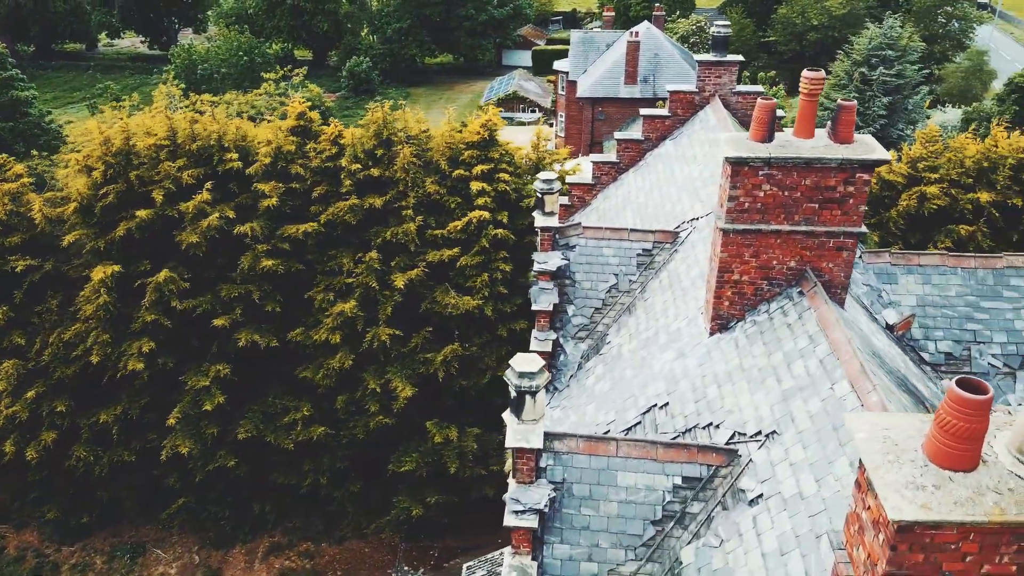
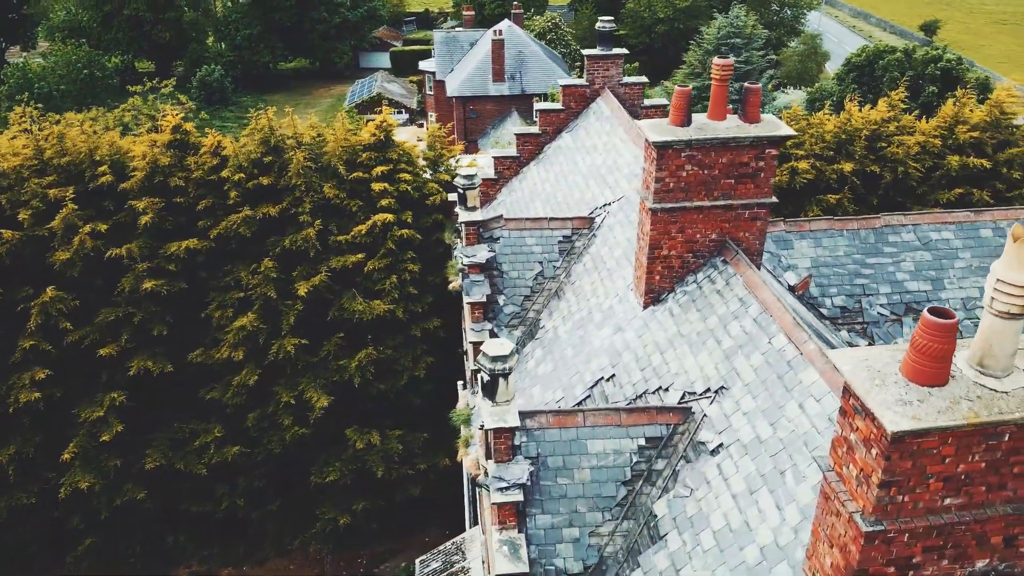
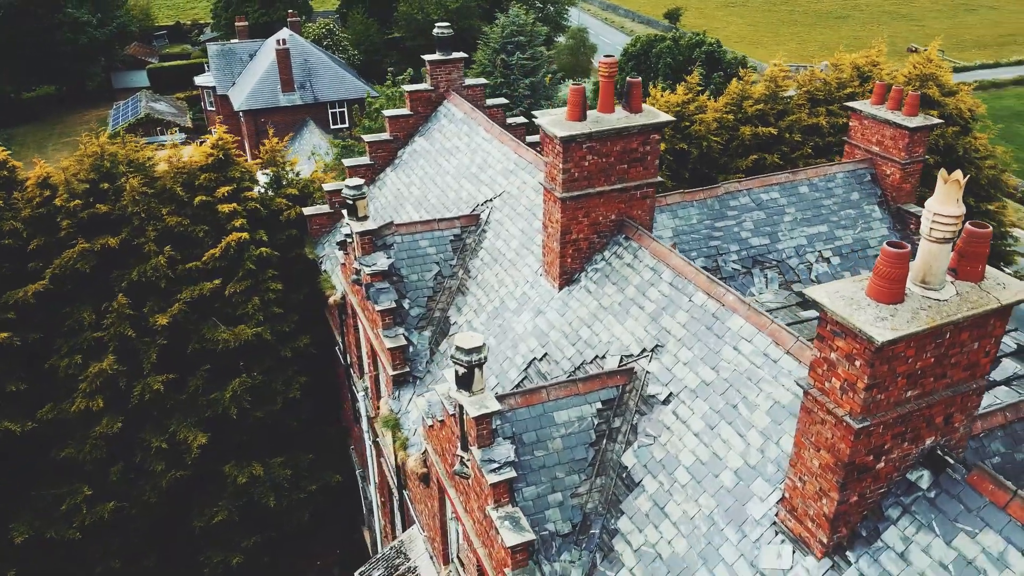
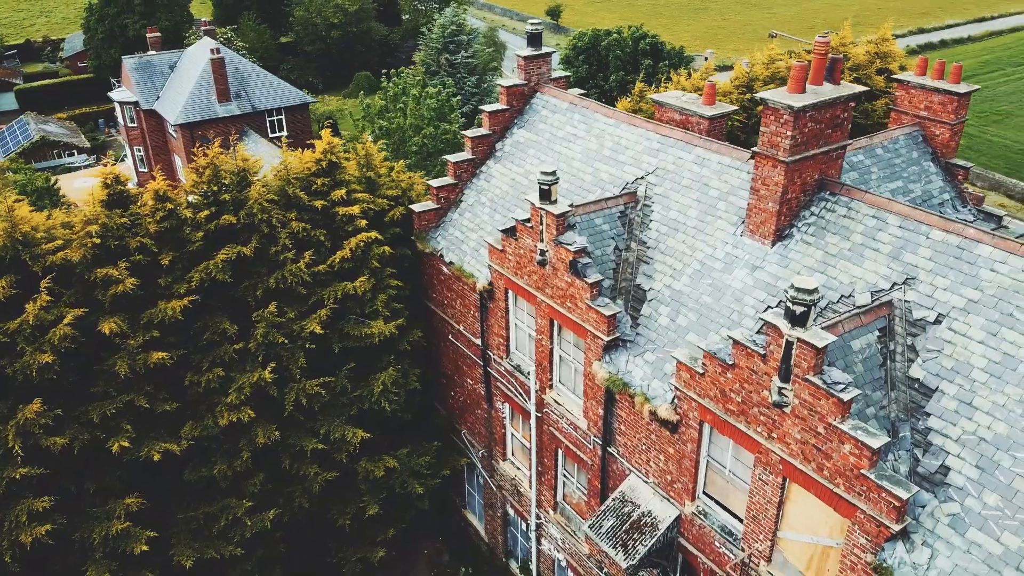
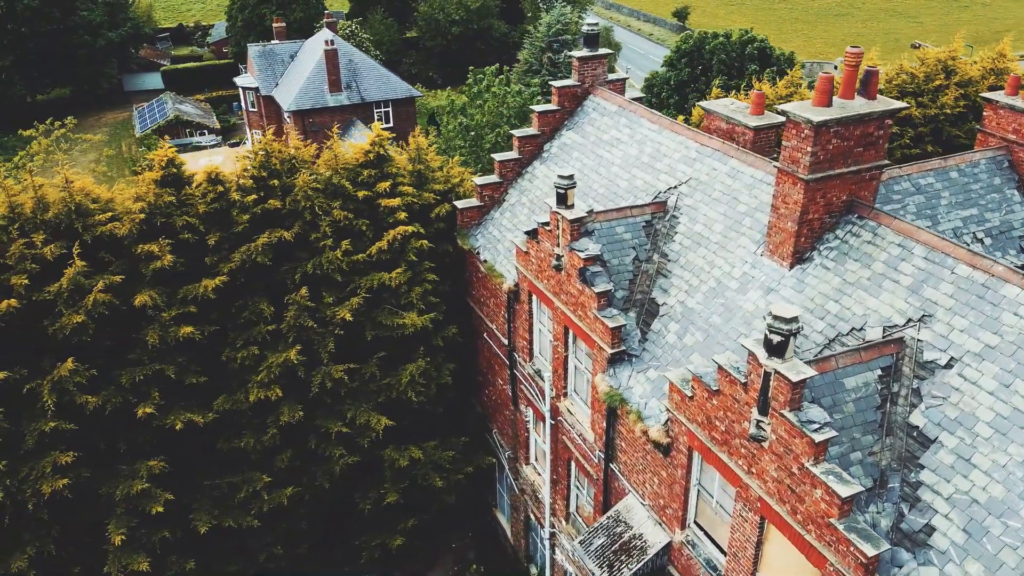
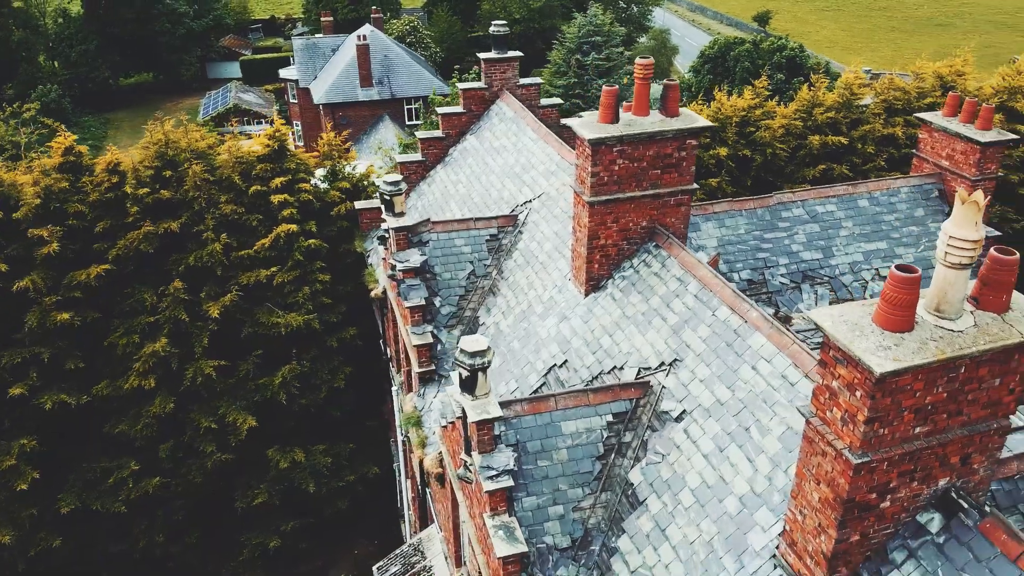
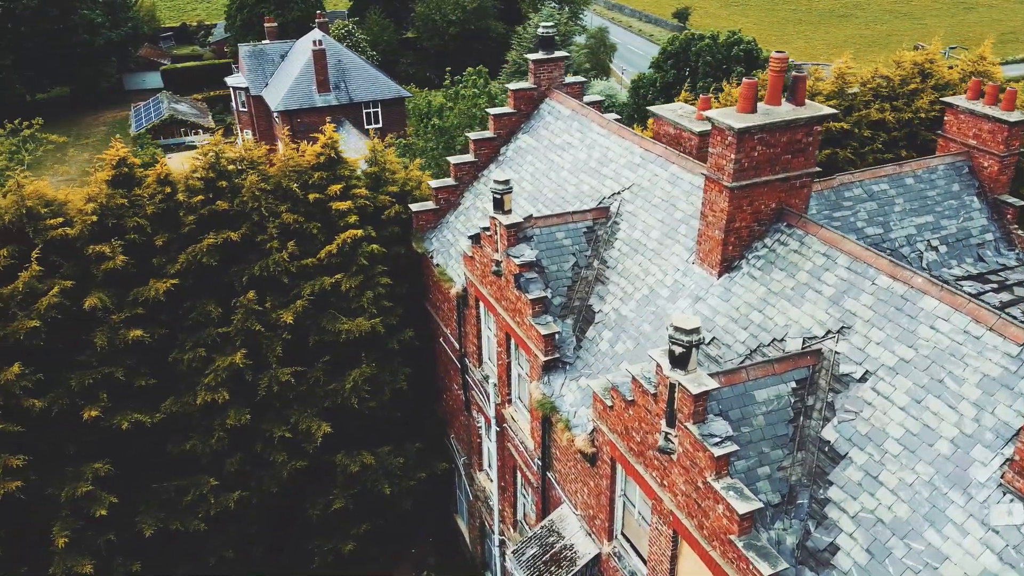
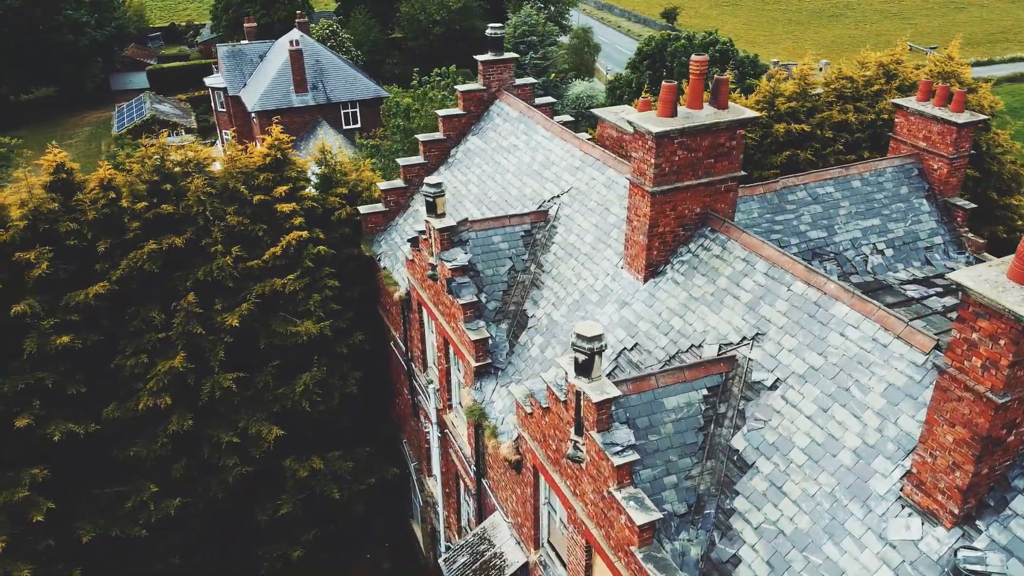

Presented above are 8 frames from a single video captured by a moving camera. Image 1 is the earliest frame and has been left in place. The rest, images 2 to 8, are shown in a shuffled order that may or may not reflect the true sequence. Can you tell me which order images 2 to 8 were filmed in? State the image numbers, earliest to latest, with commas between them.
2, 6, 3, 8, 7, 5, 4
